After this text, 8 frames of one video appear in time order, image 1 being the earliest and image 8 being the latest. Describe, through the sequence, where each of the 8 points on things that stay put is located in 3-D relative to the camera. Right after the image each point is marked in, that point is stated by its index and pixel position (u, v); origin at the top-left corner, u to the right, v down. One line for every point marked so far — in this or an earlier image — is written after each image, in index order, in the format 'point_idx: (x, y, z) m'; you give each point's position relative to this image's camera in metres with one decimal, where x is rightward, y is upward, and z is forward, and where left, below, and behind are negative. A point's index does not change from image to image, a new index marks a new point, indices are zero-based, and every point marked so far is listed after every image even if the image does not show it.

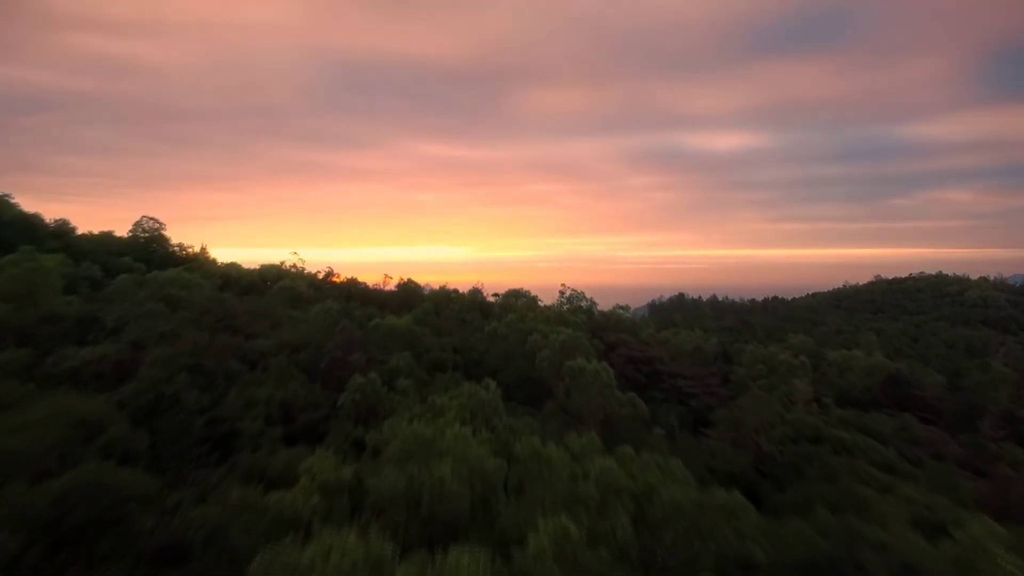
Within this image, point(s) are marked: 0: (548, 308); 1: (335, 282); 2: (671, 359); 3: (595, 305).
0: (+0.7, -0.5, +13.2) m
1: (-3.9, +0.1, +14.3) m
2: (+3.3, -1.5, +13.2) m
3: (+2.2, -0.6, +17.0) m
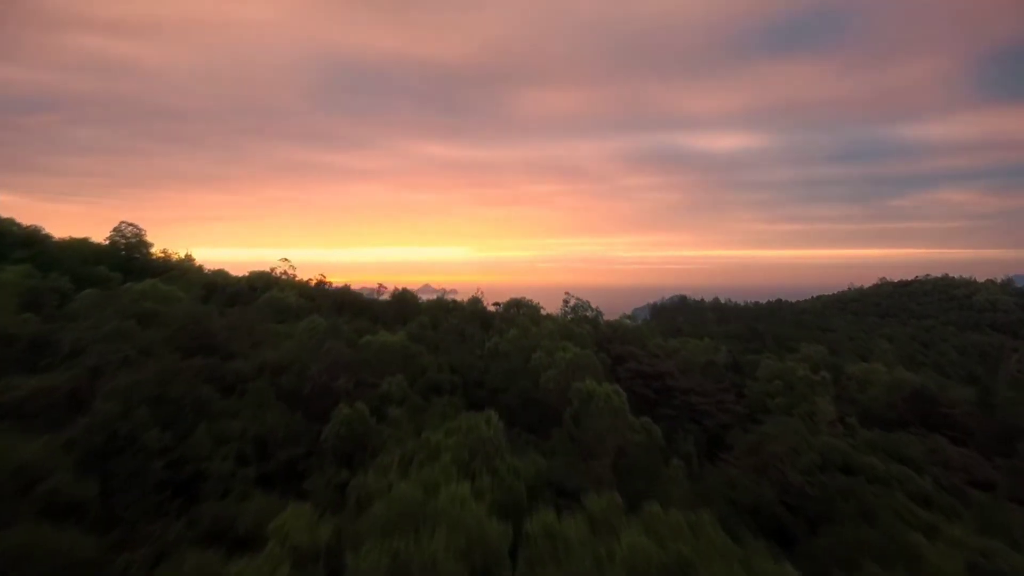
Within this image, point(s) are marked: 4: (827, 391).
0: (+0.8, -0.7, +12.4) m
1: (-3.9, -0.1, +13.5) m
2: (+3.3, -1.6, +12.5) m
3: (+2.2, -0.8, +16.3) m
4: (+5.5, -1.8, +11.3) m
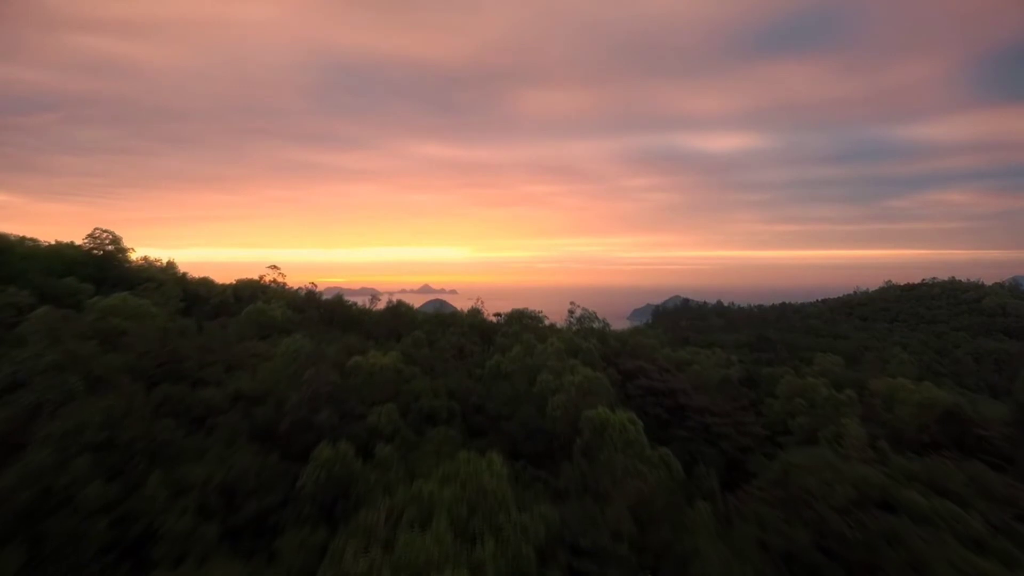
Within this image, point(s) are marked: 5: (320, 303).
0: (+0.8, -0.9, +11.6) m
1: (-3.9, -0.3, +12.7) m
2: (+3.3, -1.8, +11.7) m
3: (+2.3, -1.0, +15.5) m
4: (+5.6, -2.0, +10.5) m
5: (-3.8, -0.3, +12.8) m
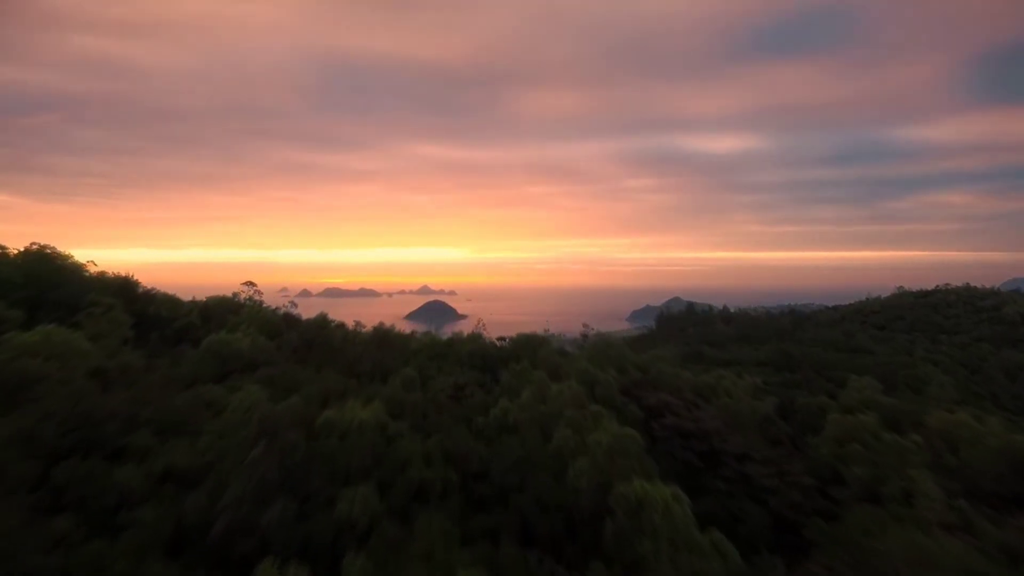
0: (+0.9, -1.2, +10.1) m
1: (-3.8, -0.7, +11.2) m
2: (+3.4, -2.2, +10.1) m
3: (+2.4, -1.3, +14.0) m
4: (+5.7, -2.4, +8.9) m
5: (-3.7, -0.7, +11.2) m
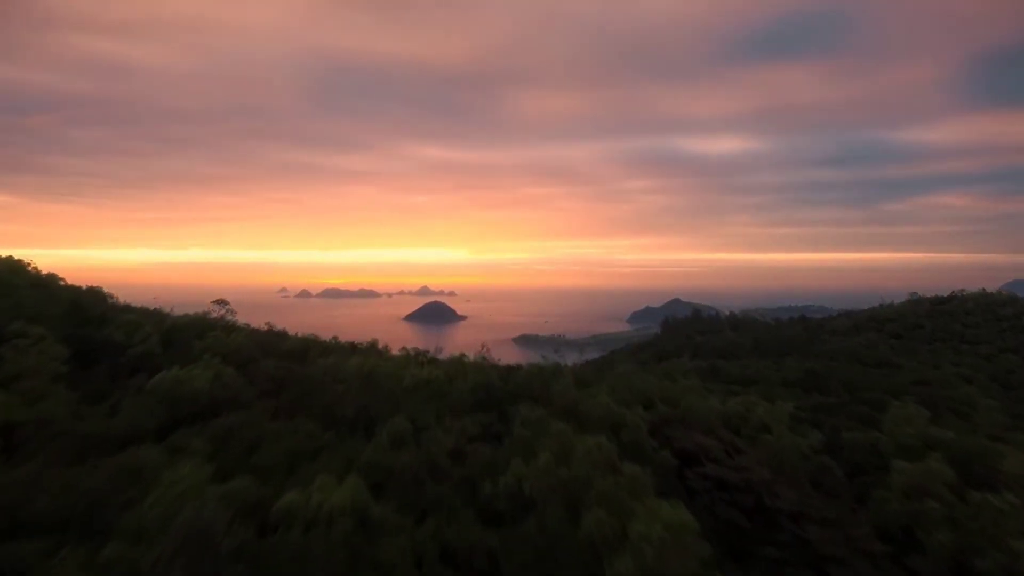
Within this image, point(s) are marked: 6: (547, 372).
0: (+1.0, -1.5, +8.6) m
1: (-3.6, -1.0, +9.7) m
2: (+3.6, -2.5, +8.6) m
3: (+2.5, -1.7, +12.5) m
4: (+5.8, -2.7, +7.4) m
5: (-3.6, -1.0, +9.7) m
6: (+0.5, -1.3, +9.9) m
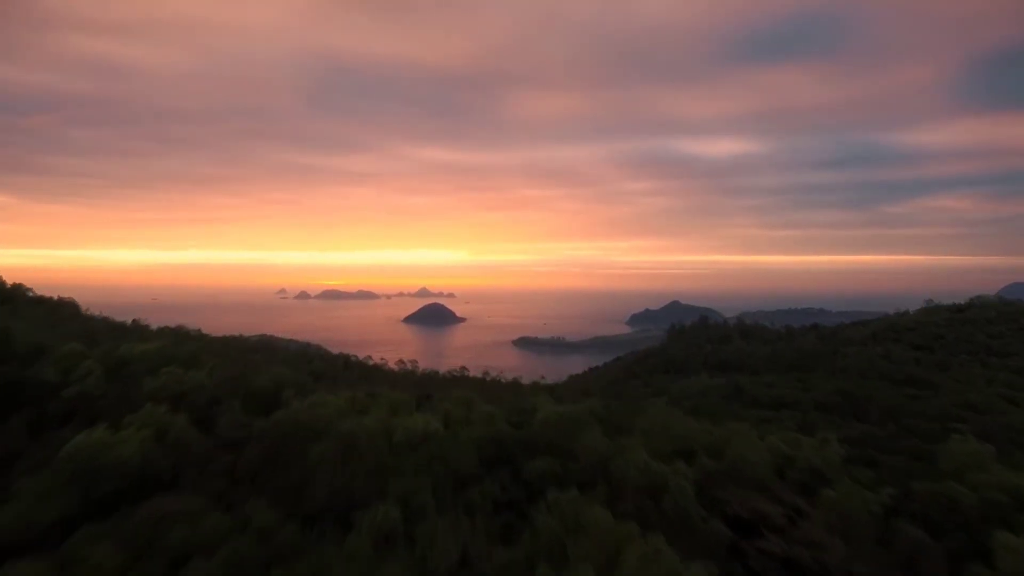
0: (+1.2, -1.9, +7.0) m
1: (-3.4, -1.3, +8.1) m
2: (+3.8, -2.9, +7.0) m
3: (+2.7, -2.0, +10.9) m
4: (+6.0, -3.0, +5.8) m
5: (-3.4, -1.3, +8.1) m
6: (+0.7, -1.6, +8.2) m
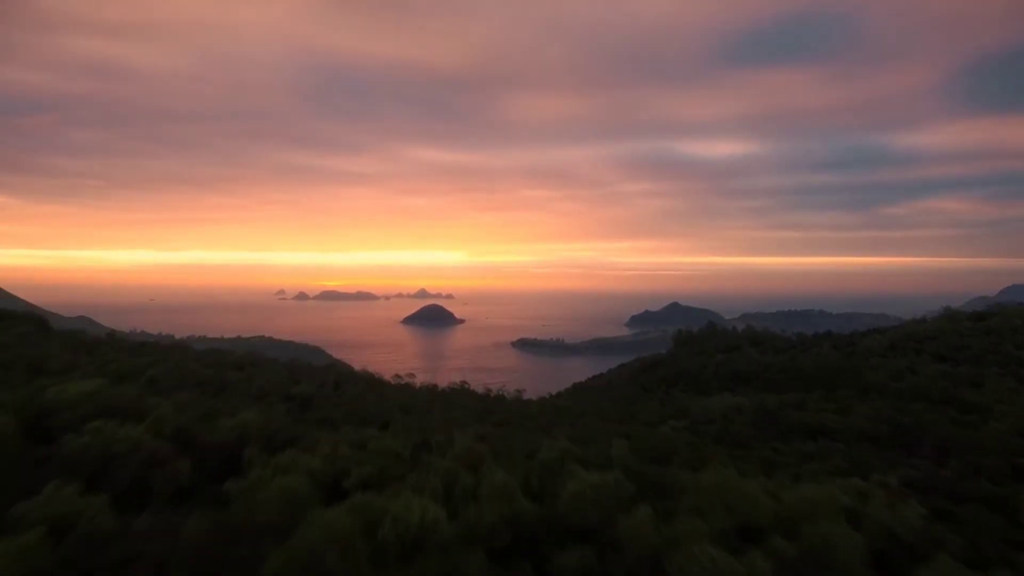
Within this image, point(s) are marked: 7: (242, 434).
0: (+1.4, -2.2, +5.2) m
1: (-3.2, -1.7, +6.3) m
2: (+4.0, -3.2, +5.3) m
3: (+2.9, -2.4, +9.1) m
4: (+6.2, -3.4, +4.1) m
5: (-3.2, -1.7, +6.4) m
6: (+0.9, -2.0, +6.5) m
7: (-3.1, -1.5, +7.4) m
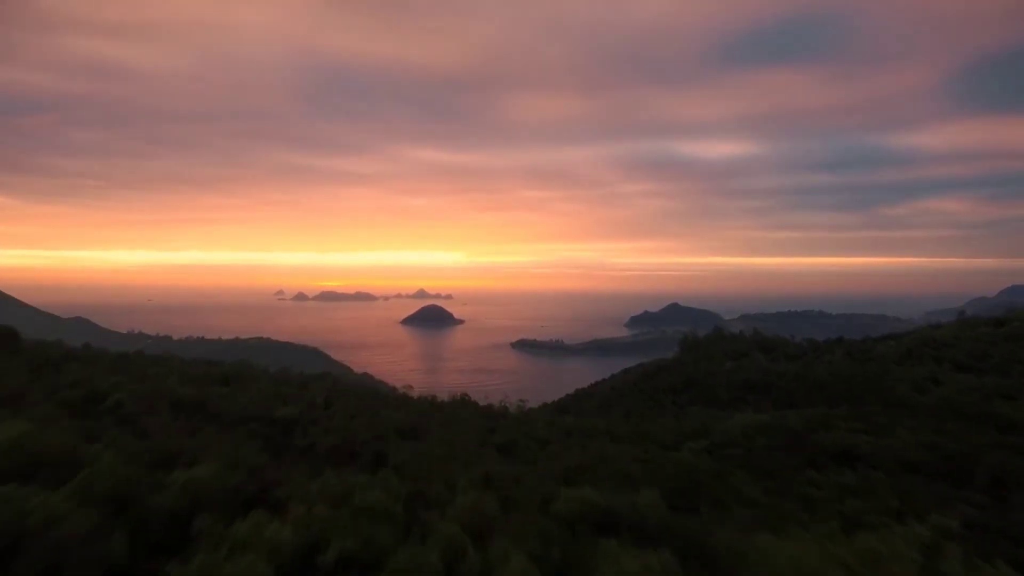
0: (+1.6, -2.5, +3.9) m
1: (-3.1, -1.9, +5.0) m
2: (+4.1, -3.5, +3.9) m
3: (+3.0, -2.6, +7.8) m
4: (+6.3, -3.6, +2.7) m
5: (-3.1, -1.9, +5.0) m
6: (+1.1, -2.2, +5.2) m
7: (-3.0, -1.7, +6.0) m
